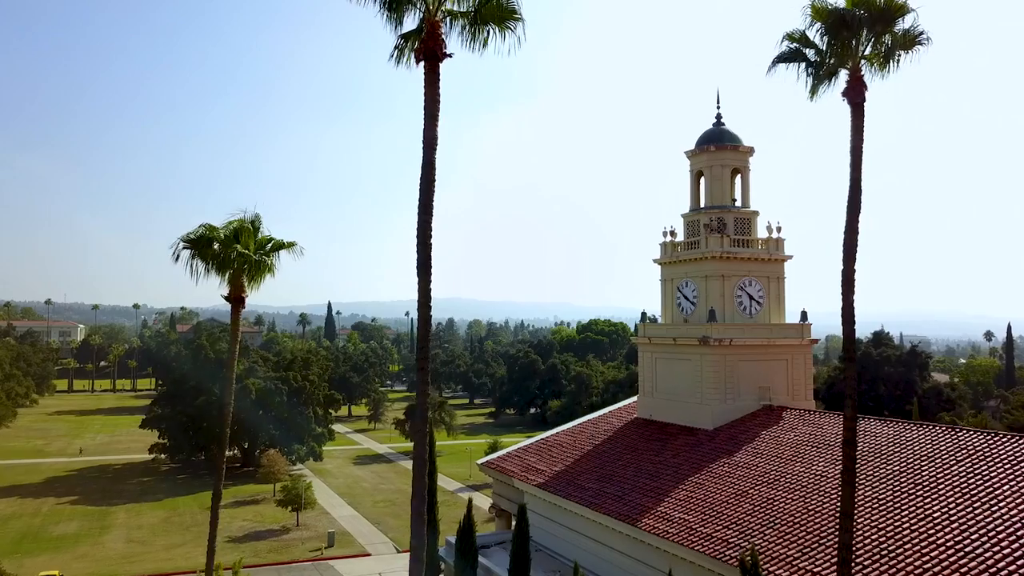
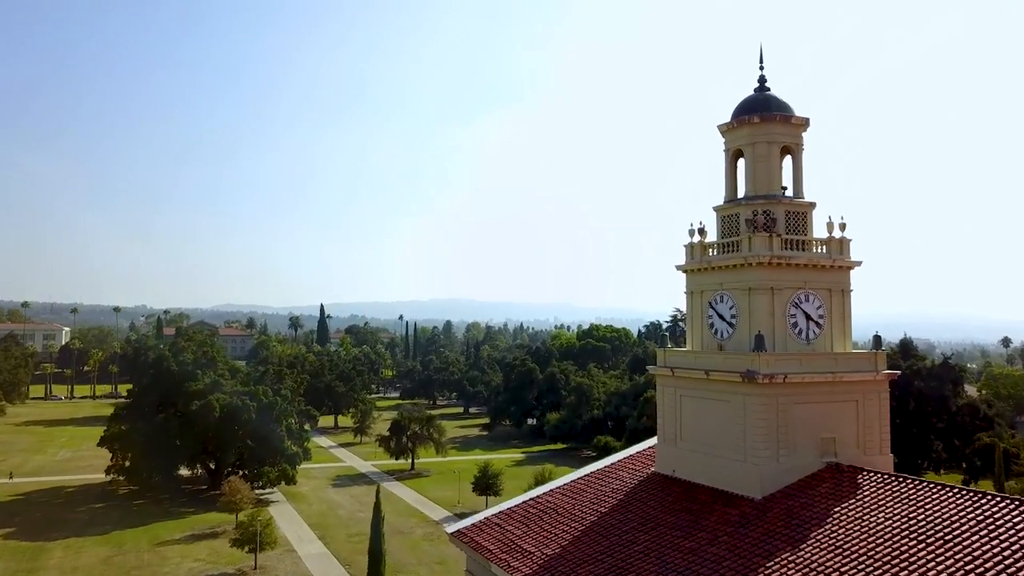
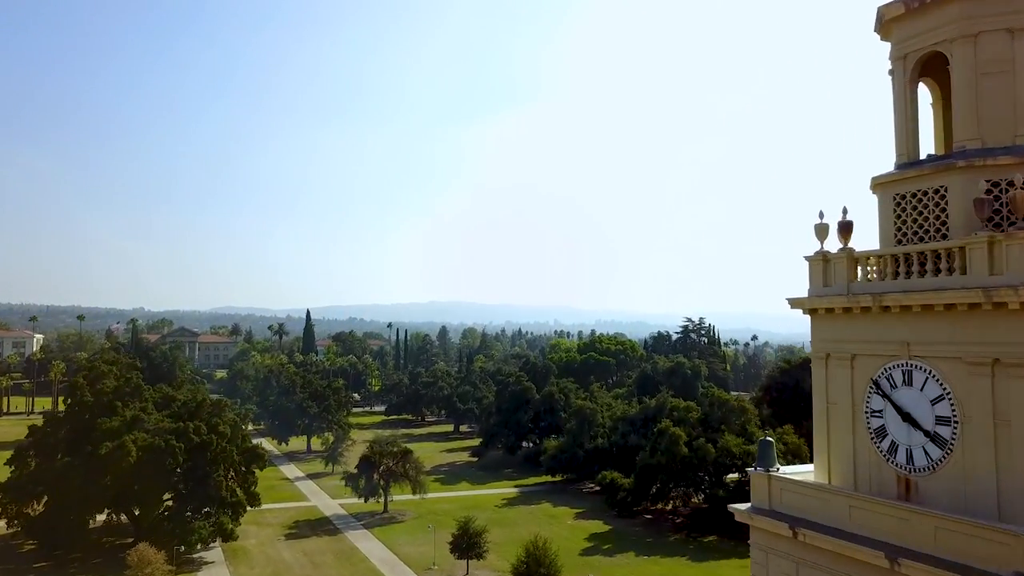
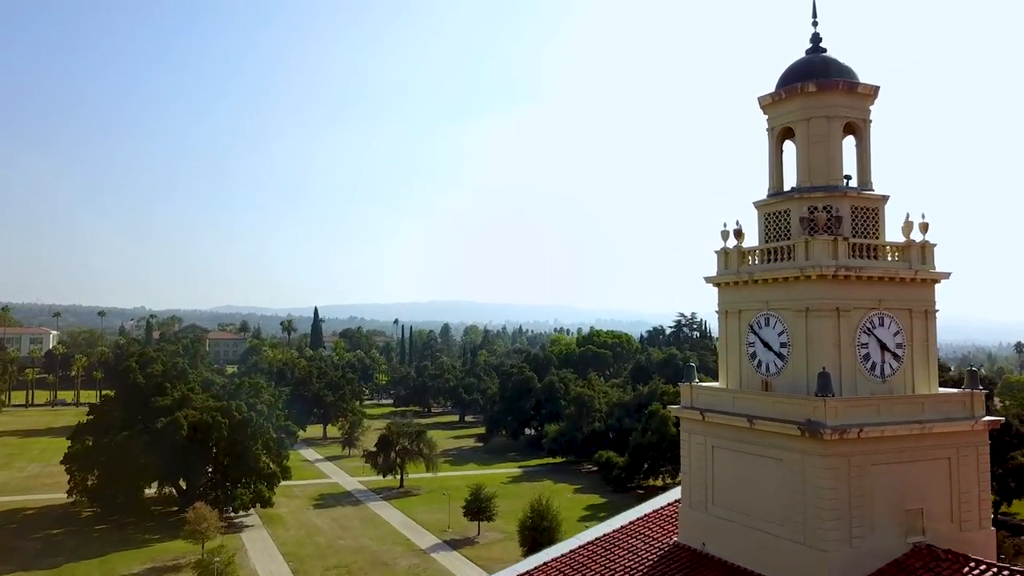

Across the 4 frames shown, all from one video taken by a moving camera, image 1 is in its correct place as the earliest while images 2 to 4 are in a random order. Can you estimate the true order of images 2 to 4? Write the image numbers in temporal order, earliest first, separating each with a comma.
2, 4, 3
